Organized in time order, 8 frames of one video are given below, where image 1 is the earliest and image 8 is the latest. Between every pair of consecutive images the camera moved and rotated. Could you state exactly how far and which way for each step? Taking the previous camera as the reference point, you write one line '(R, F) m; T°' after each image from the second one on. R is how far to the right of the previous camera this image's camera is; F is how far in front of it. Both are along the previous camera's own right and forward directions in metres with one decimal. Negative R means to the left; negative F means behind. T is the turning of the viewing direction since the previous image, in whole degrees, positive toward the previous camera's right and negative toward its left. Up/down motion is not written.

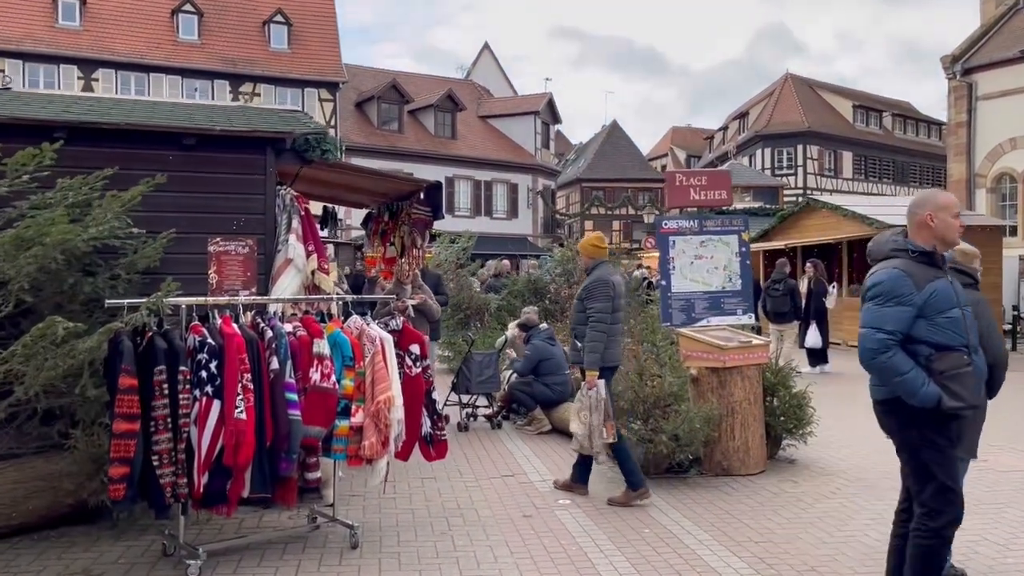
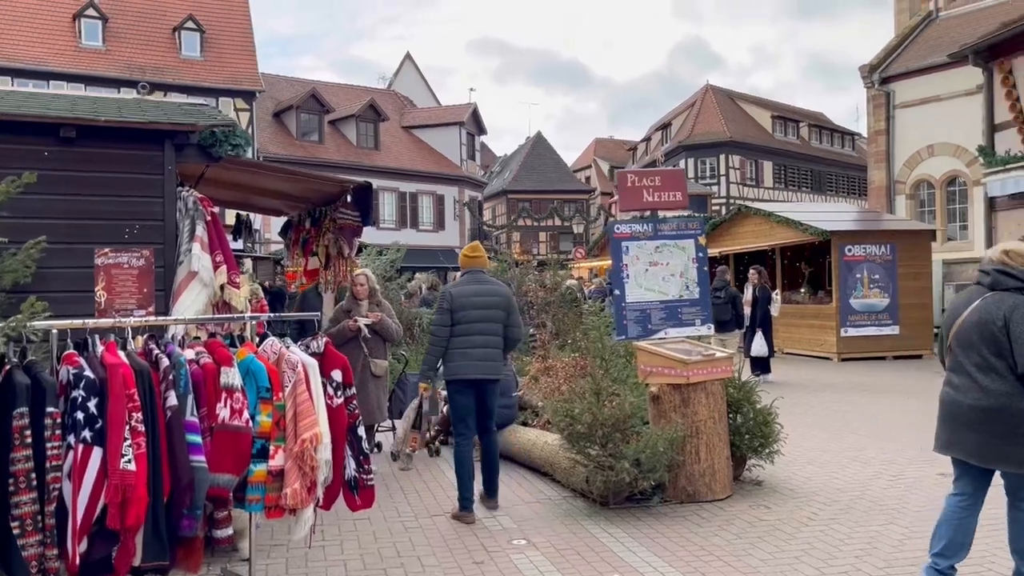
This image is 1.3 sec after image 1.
(-0.1, +0.8) m; +5°
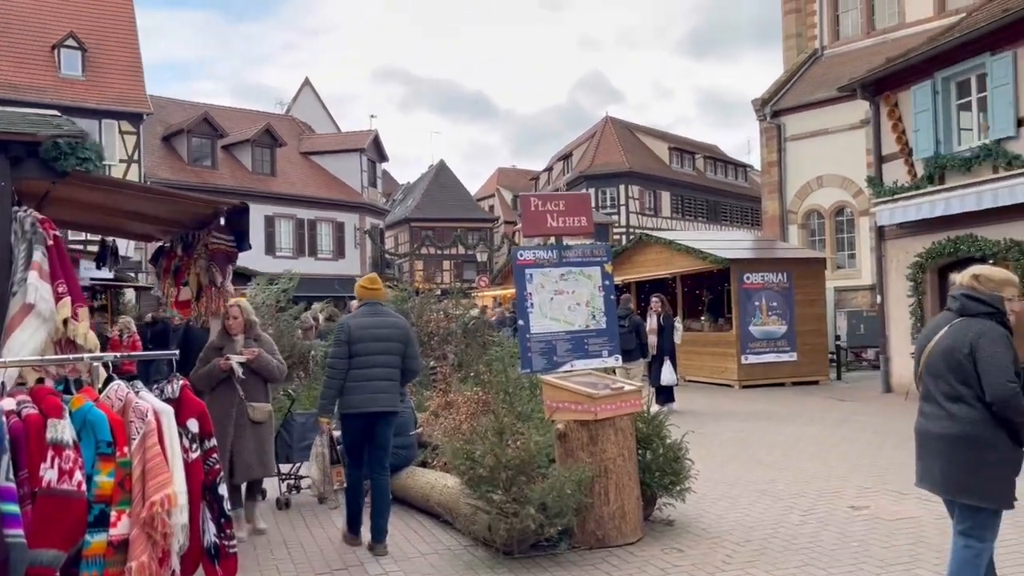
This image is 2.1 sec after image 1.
(+0.1, +0.5) m; +6°
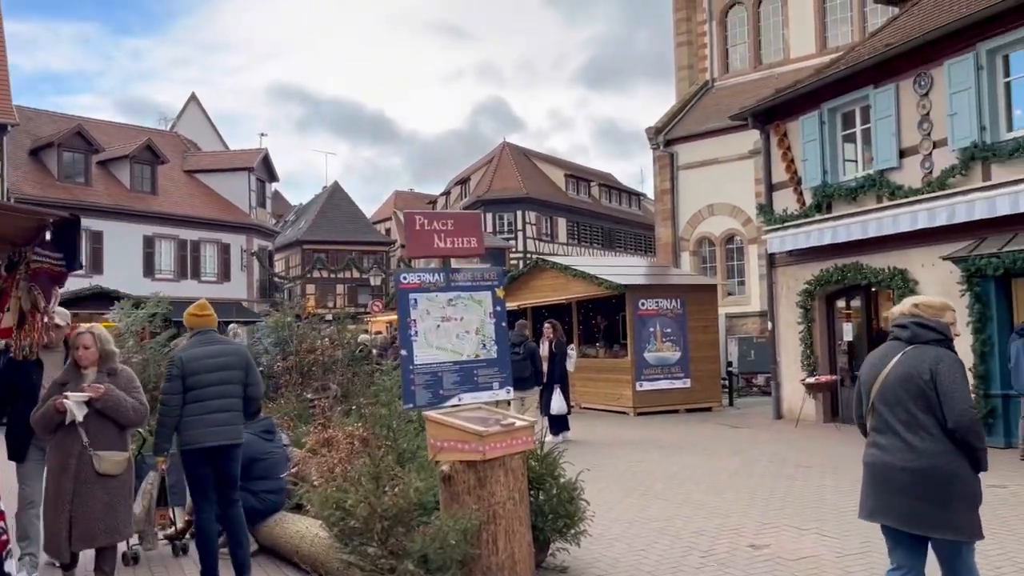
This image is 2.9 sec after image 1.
(+0.1, +0.6) m; +7°
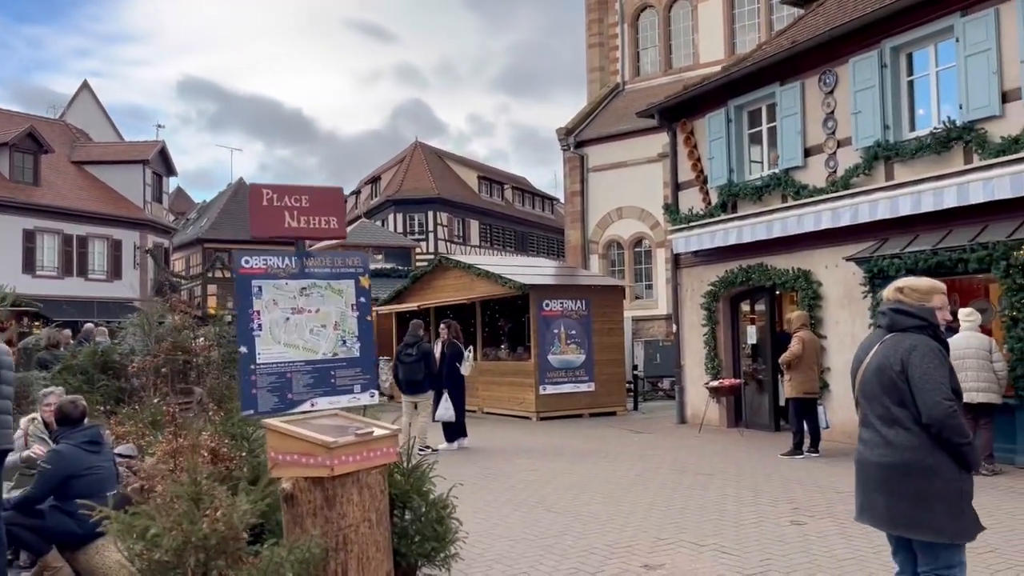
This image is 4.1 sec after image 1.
(+0.3, +0.8) m; +6°
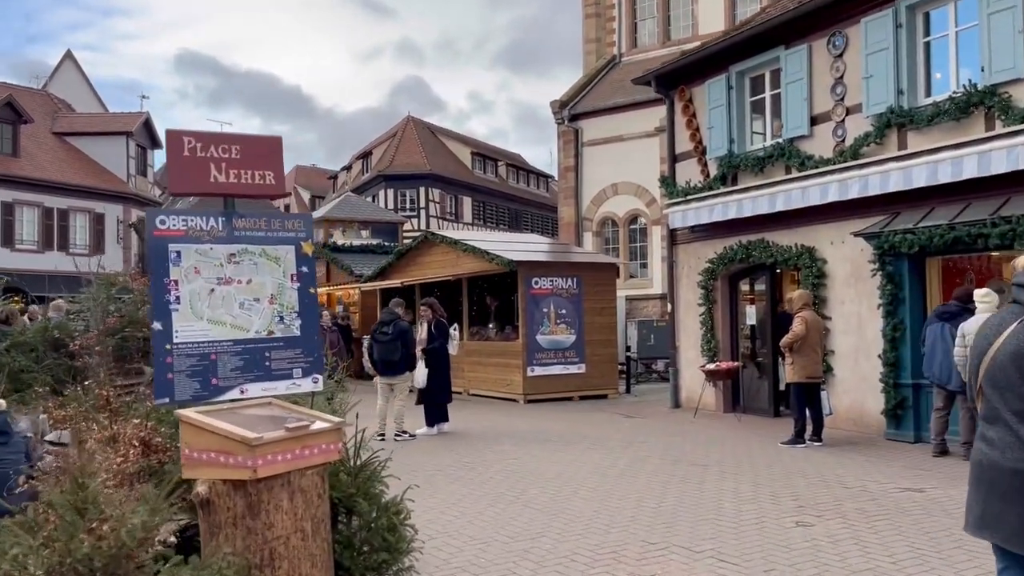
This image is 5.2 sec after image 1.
(+0.2, +0.8) m; 0°
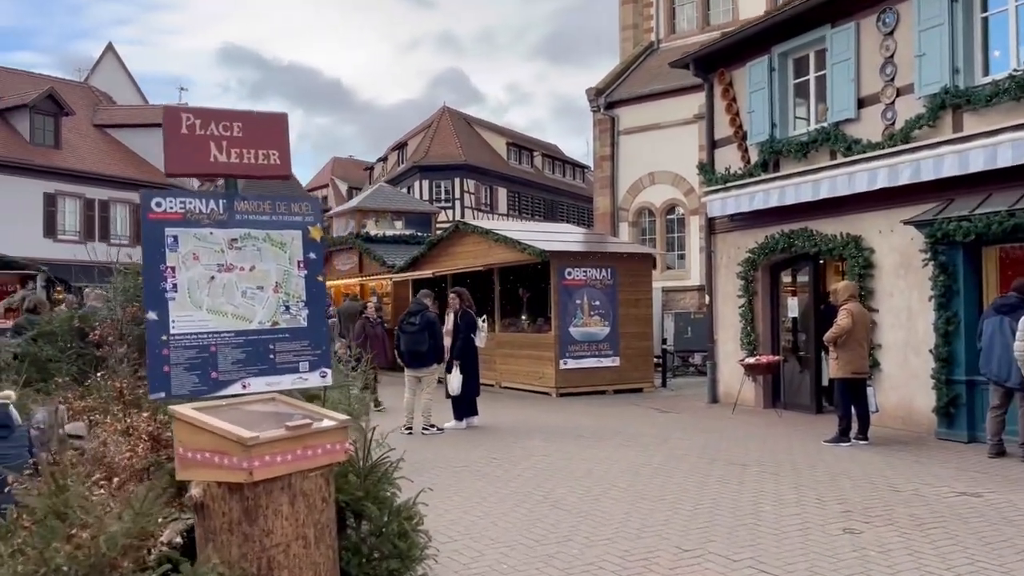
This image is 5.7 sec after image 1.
(+0.1, +0.4) m; -2°
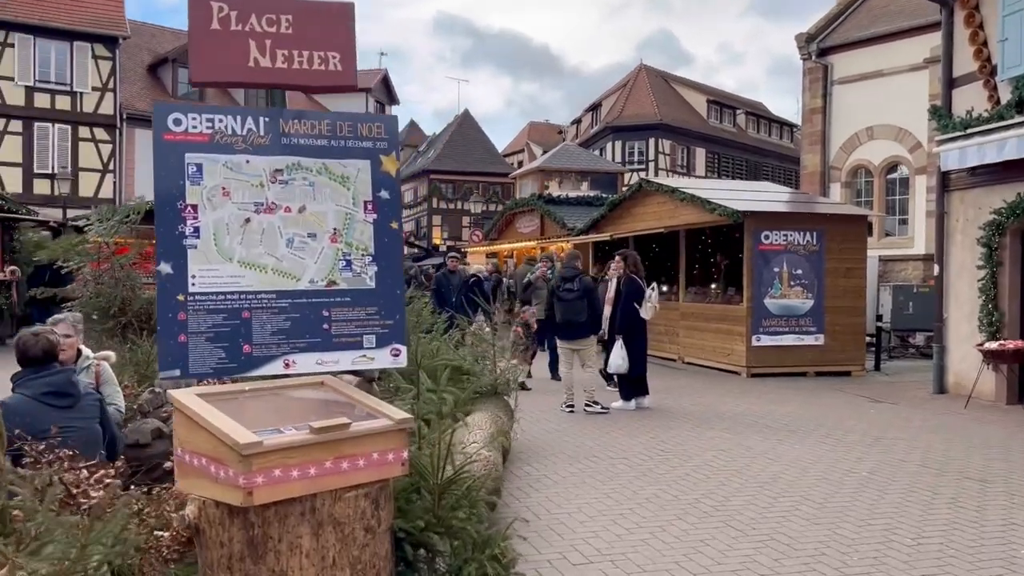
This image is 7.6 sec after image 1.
(+0.2, +1.4) m; -13°
